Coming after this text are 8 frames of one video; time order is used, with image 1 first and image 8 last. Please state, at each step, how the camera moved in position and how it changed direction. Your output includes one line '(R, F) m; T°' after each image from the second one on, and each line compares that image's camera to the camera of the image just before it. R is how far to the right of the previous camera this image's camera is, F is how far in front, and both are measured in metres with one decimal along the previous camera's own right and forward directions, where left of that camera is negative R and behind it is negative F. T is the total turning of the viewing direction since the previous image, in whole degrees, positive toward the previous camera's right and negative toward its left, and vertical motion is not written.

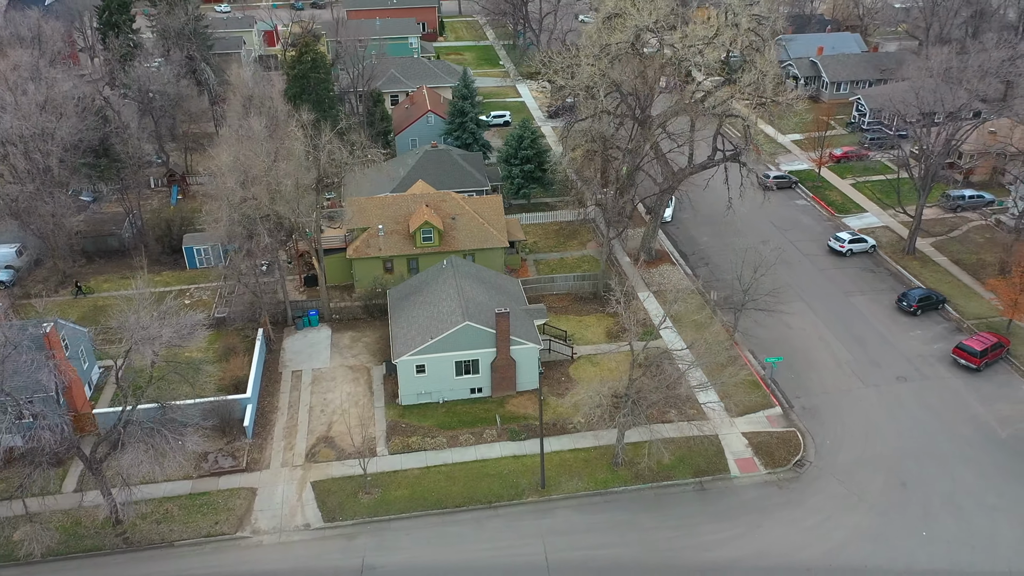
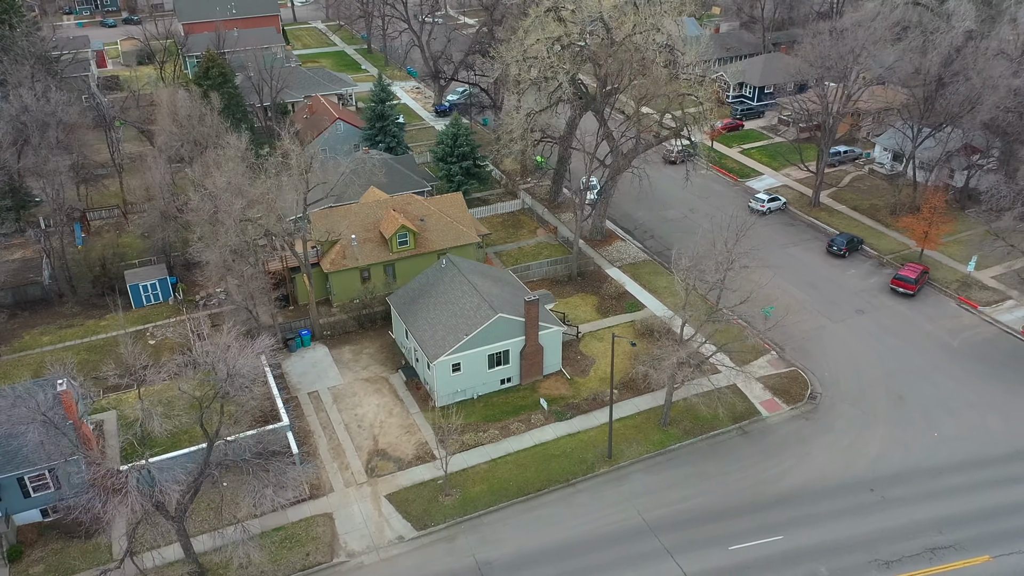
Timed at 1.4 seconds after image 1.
(-7.7, +0.2) m; +14°
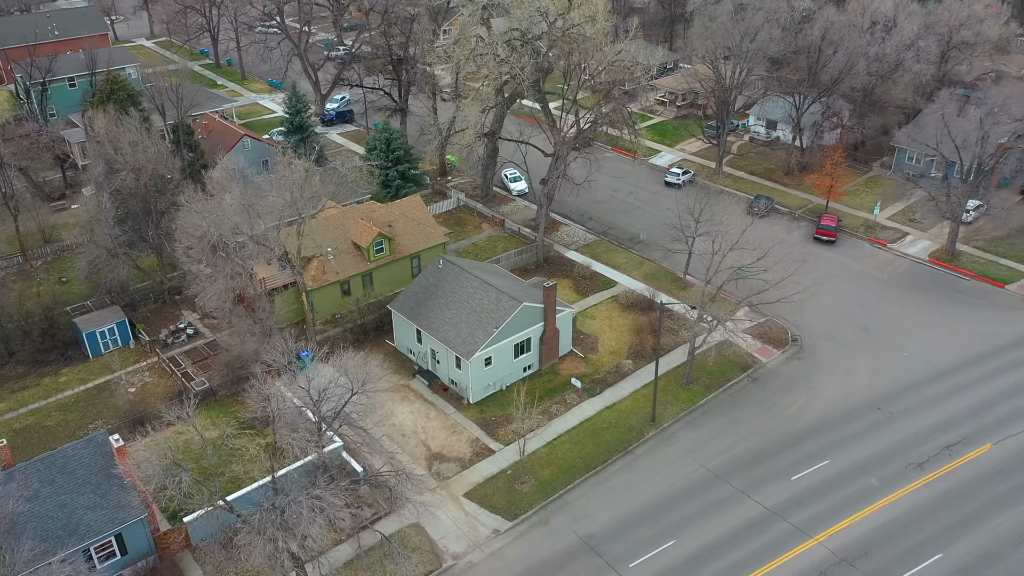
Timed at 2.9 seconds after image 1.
(-7.6, +0.2) m; +14°
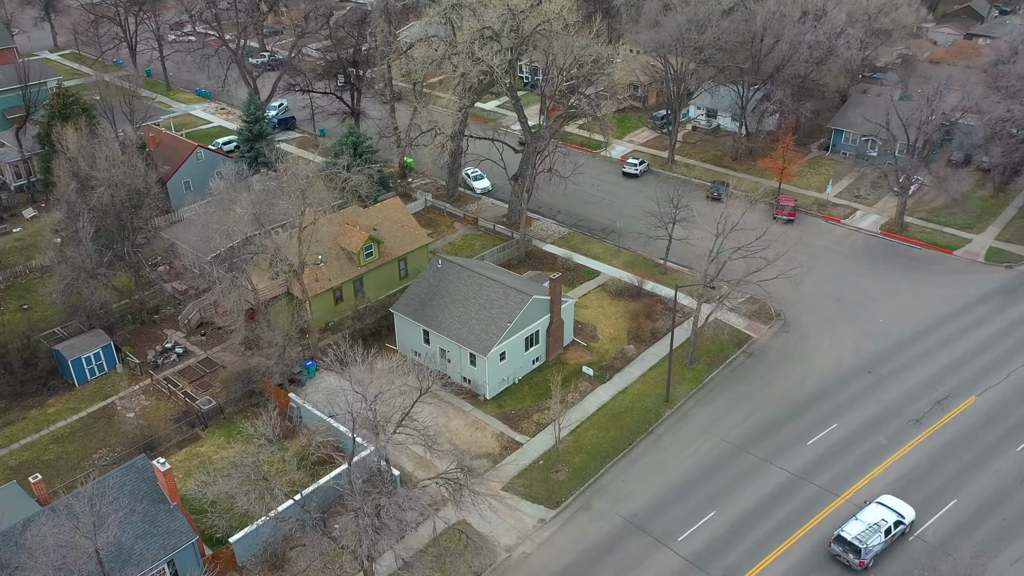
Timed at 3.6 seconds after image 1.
(-3.8, -0.1) m; +7°
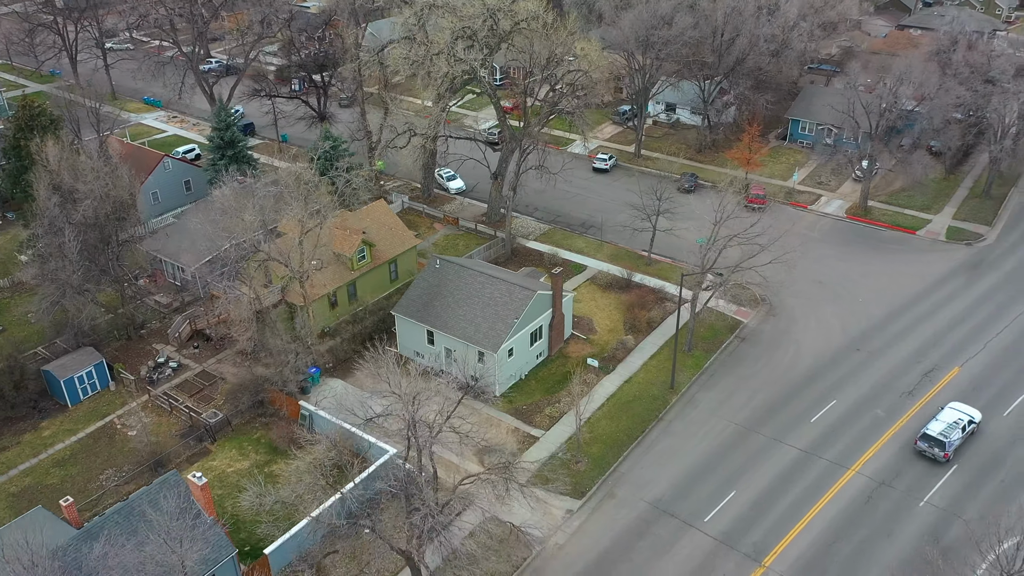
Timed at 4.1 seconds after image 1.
(-2.6, -0.1) m; +5°
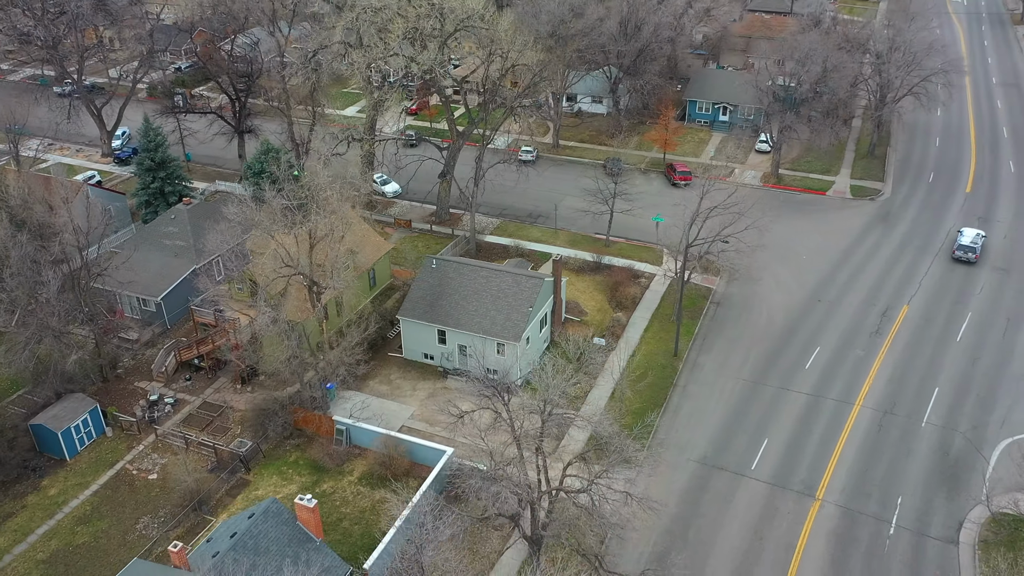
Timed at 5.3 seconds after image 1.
(-6.4, +0.1) m; +11°
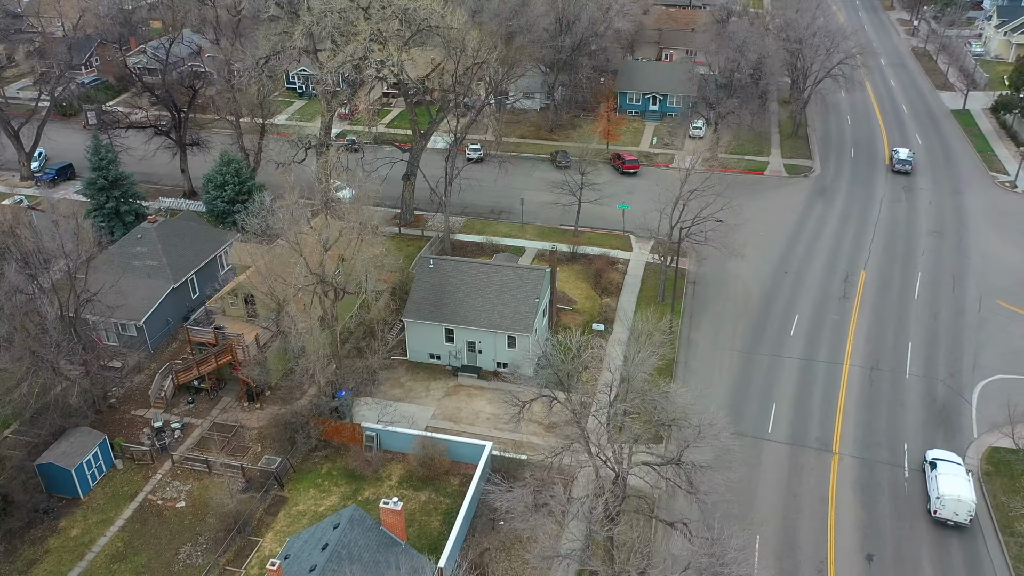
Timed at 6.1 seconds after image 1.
(-4.4, -0.1) m; +8°
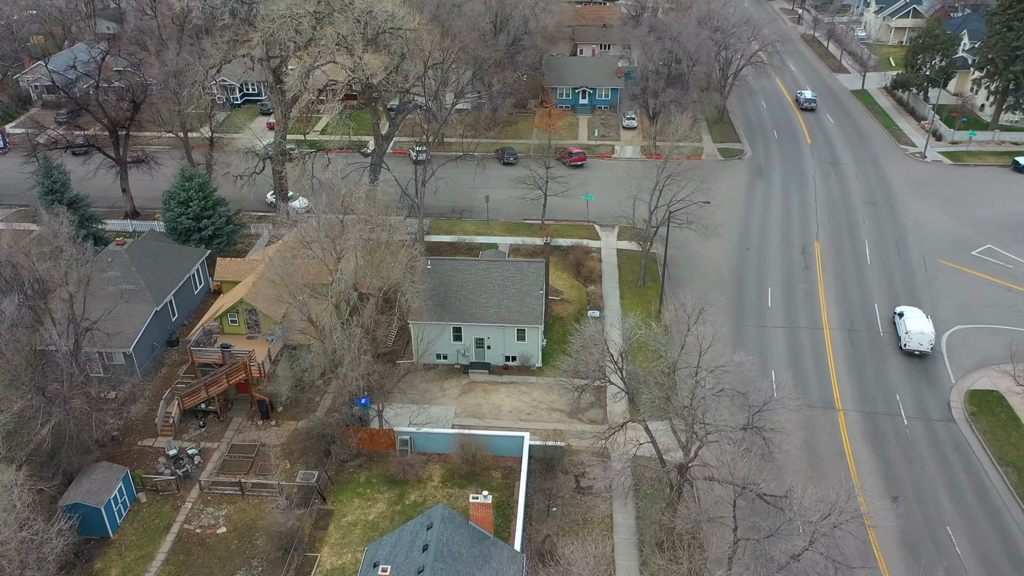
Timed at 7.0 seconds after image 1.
(-4.5, -0.1) m; +8°
